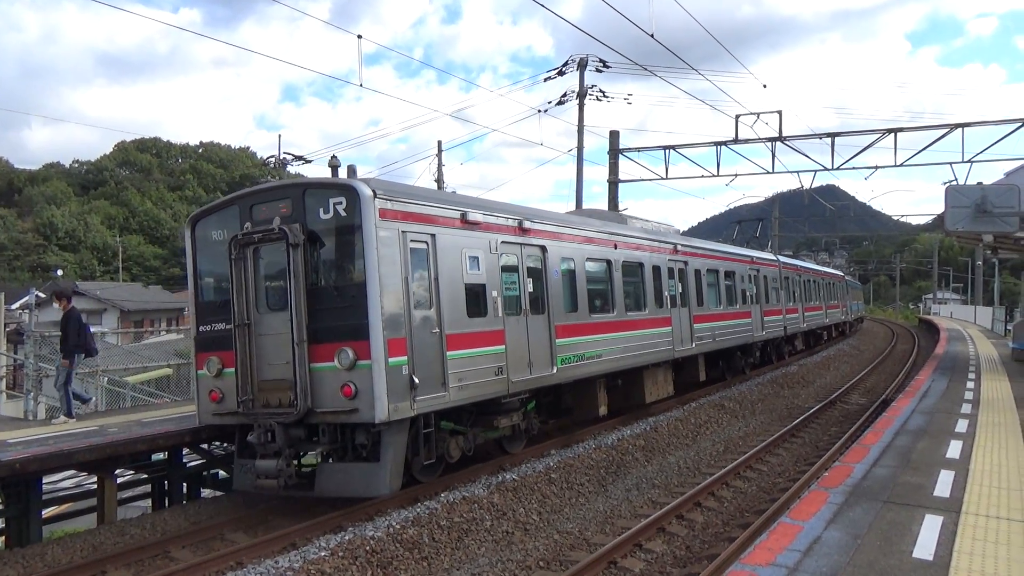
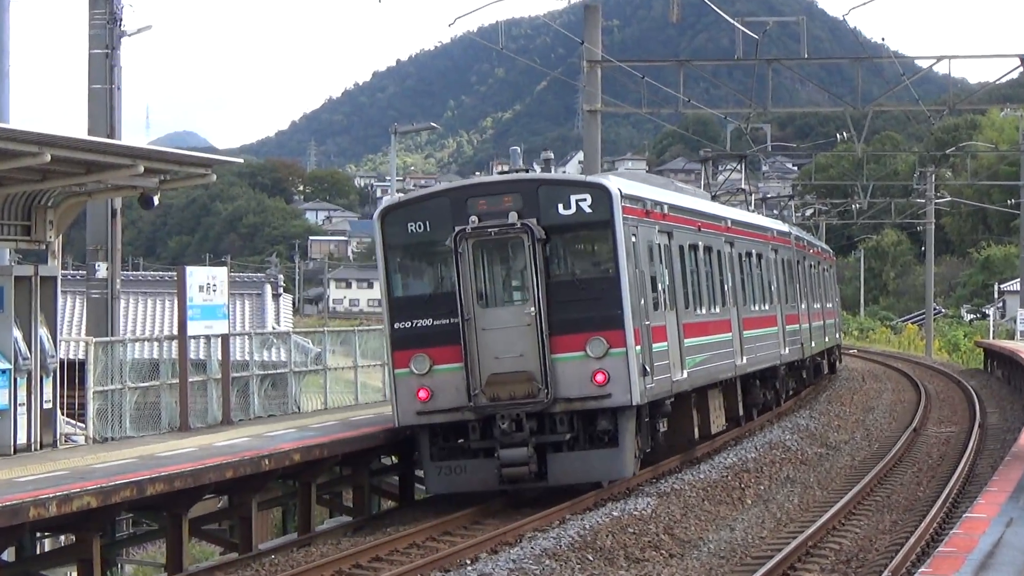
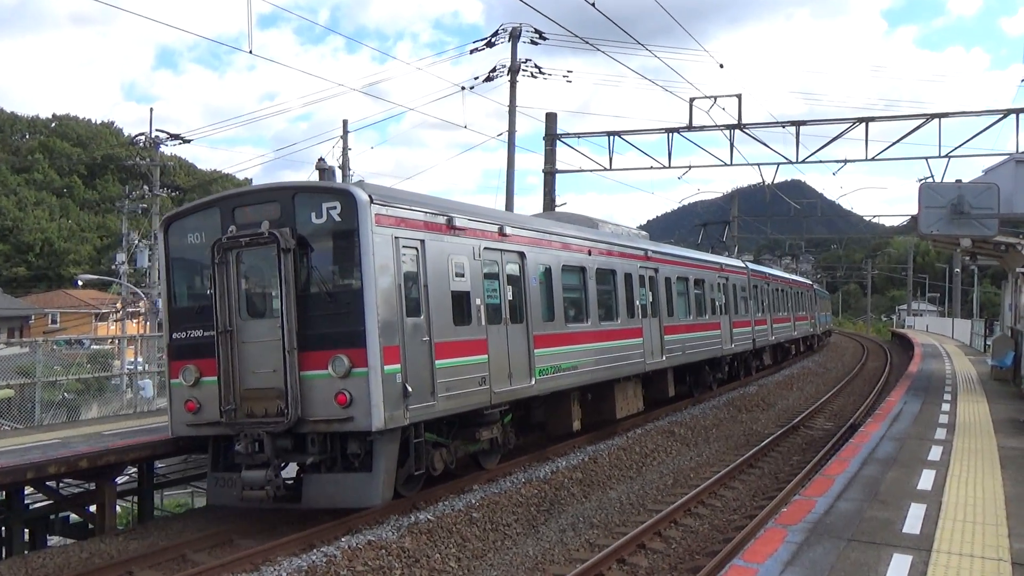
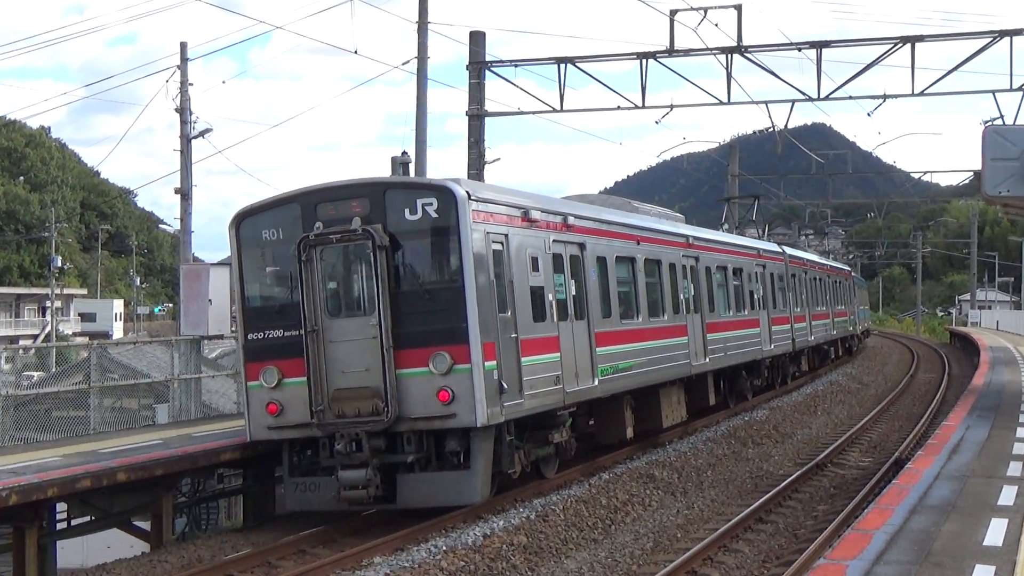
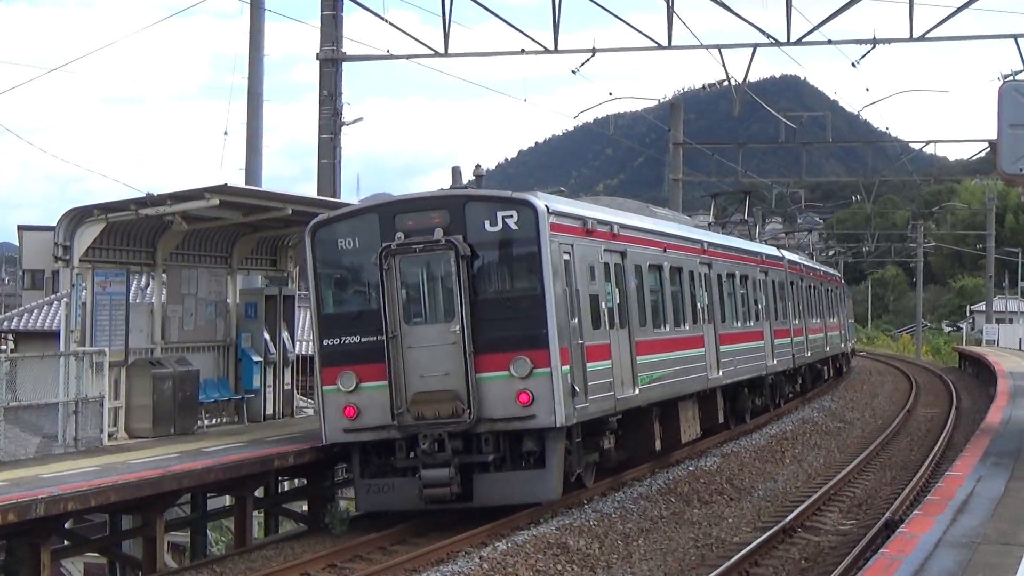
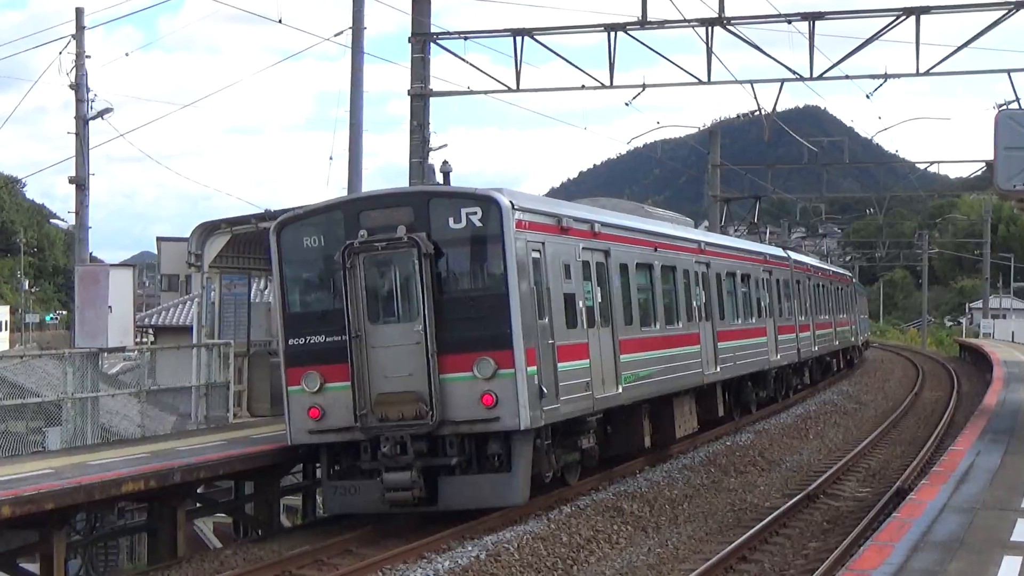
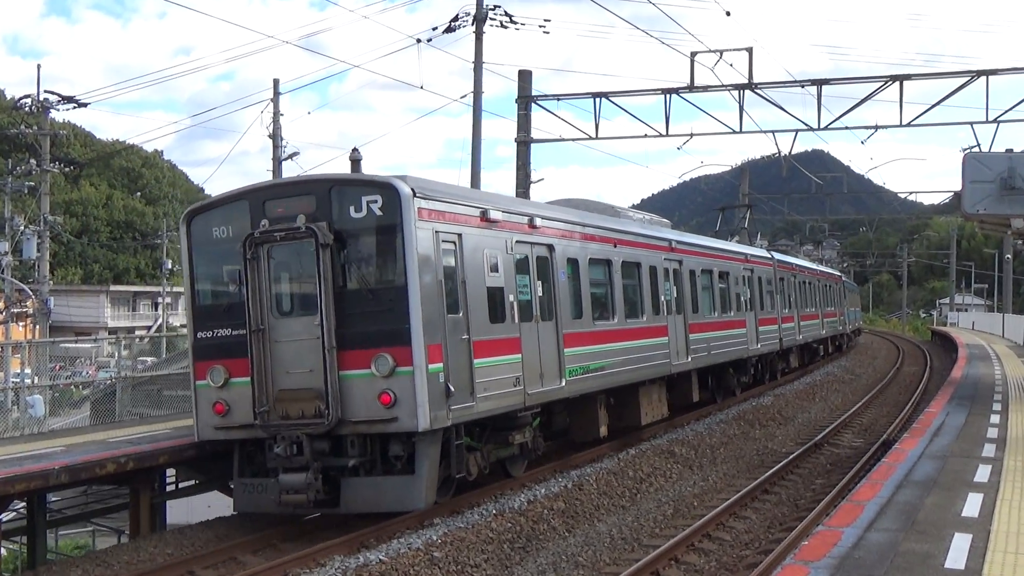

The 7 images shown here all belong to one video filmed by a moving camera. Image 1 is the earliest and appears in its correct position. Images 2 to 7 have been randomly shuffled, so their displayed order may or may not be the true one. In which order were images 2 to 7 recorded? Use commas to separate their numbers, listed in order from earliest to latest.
3, 7, 4, 6, 5, 2
